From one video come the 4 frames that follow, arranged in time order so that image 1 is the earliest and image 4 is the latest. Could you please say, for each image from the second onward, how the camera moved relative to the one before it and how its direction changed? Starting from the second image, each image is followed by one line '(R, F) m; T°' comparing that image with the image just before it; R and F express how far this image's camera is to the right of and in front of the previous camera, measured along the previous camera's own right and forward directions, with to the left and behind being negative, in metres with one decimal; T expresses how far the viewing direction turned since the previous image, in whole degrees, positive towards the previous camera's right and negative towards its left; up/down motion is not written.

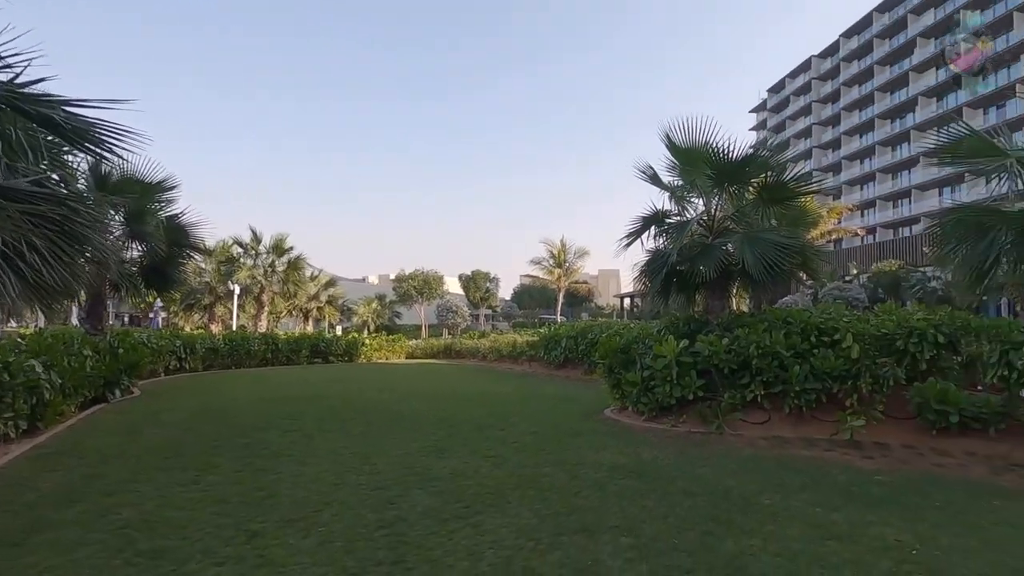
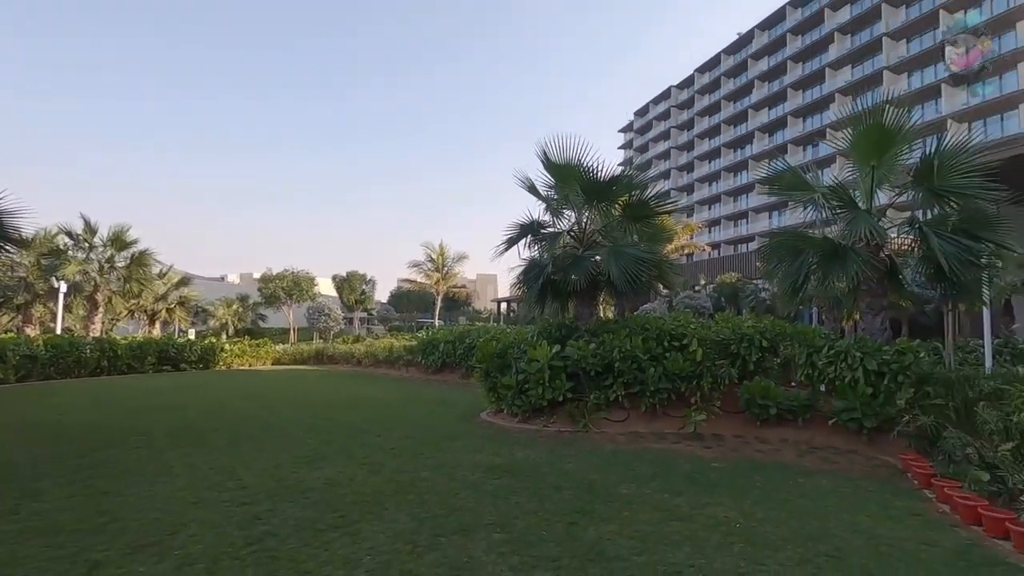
(0.0, -0.1) m; +13°
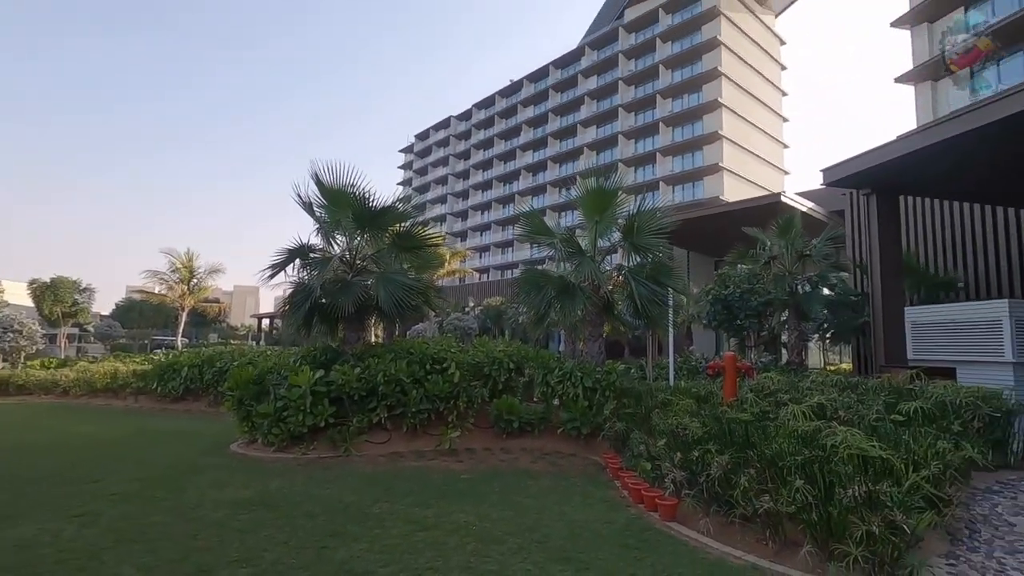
(0.0, -0.3) m; +24°
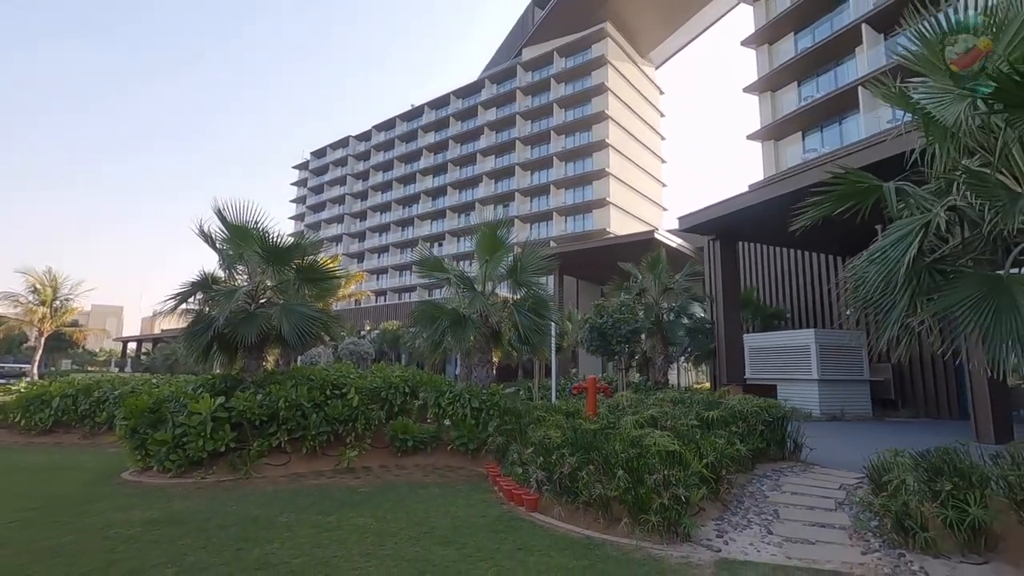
(0.0, -0.9) m; +11°
